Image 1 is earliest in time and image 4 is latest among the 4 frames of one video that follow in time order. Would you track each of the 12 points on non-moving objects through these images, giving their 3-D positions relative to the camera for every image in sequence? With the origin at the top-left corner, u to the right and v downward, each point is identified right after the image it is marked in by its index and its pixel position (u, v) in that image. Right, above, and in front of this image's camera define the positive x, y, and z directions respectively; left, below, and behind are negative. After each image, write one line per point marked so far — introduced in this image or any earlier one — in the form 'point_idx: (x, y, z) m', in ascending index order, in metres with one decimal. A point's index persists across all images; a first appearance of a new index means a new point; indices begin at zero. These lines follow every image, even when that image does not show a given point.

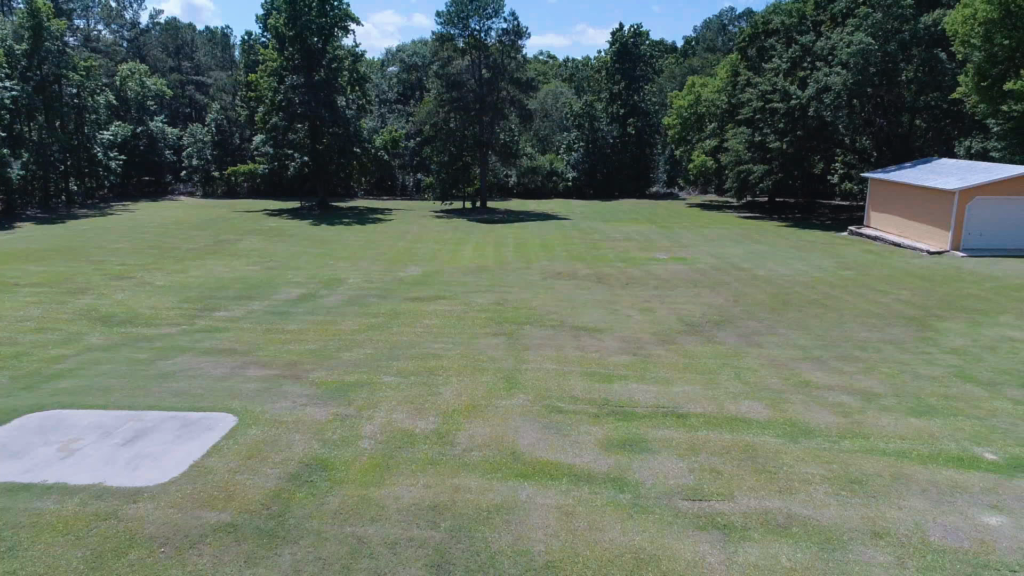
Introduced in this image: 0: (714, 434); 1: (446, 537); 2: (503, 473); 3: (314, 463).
0: (+2.3, -1.7, +8.1) m
1: (-0.6, -2.1, +5.9) m
2: (-0.1, -1.9, +7.0) m
3: (-2.0, -1.8, +7.2) m
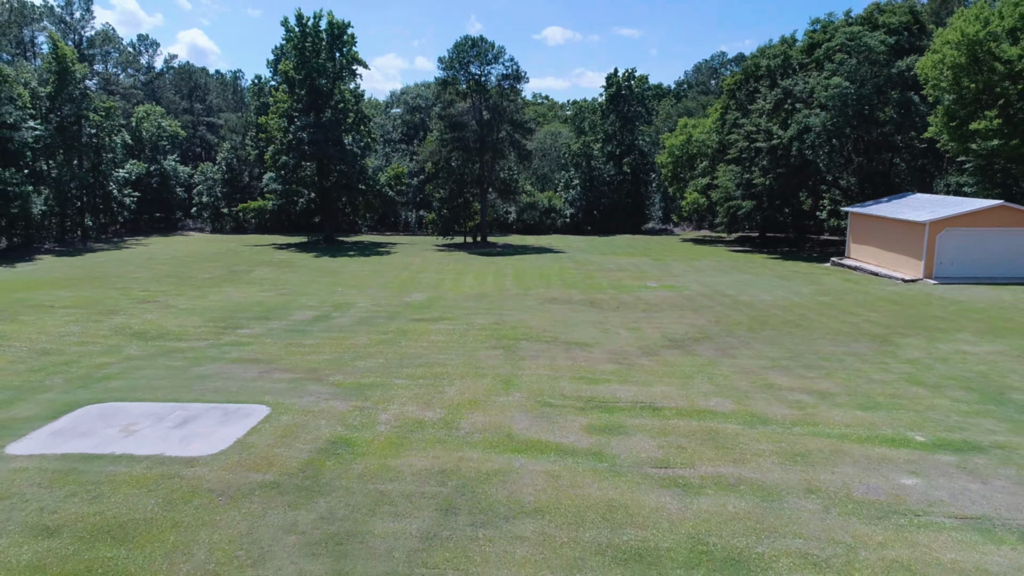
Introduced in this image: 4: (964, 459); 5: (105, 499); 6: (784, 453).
0: (+2.3, -1.8, +9.4) m
1: (-0.6, -2.1, +7.1) m
2: (-0.1, -1.9, +8.3) m
3: (-2.1, -1.8, +8.4) m
4: (+5.3, -2.0, +8.2) m
5: (-3.9, -2.0, +6.8) m
6: (+3.2, -1.9, +8.2) m
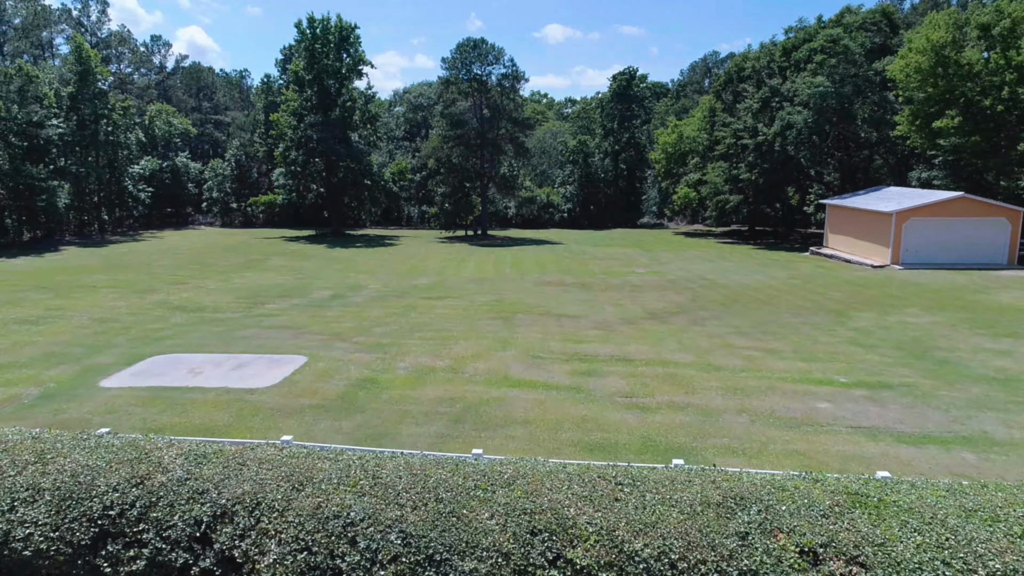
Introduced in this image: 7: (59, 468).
0: (+2.2, -1.3, +11.3) m
1: (-0.7, -1.6, +9.0) m
2: (-0.2, -1.4, +10.2) m
3: (-2.1, -1.3, +10.4) m
4: (+5.2, -1.5, +10.1) m
5: (-4.0, -1.6, +8.7) m
6: (+3.1, -1.5, +10.2) m
7: (-3.1, -1.2, +4.9) m
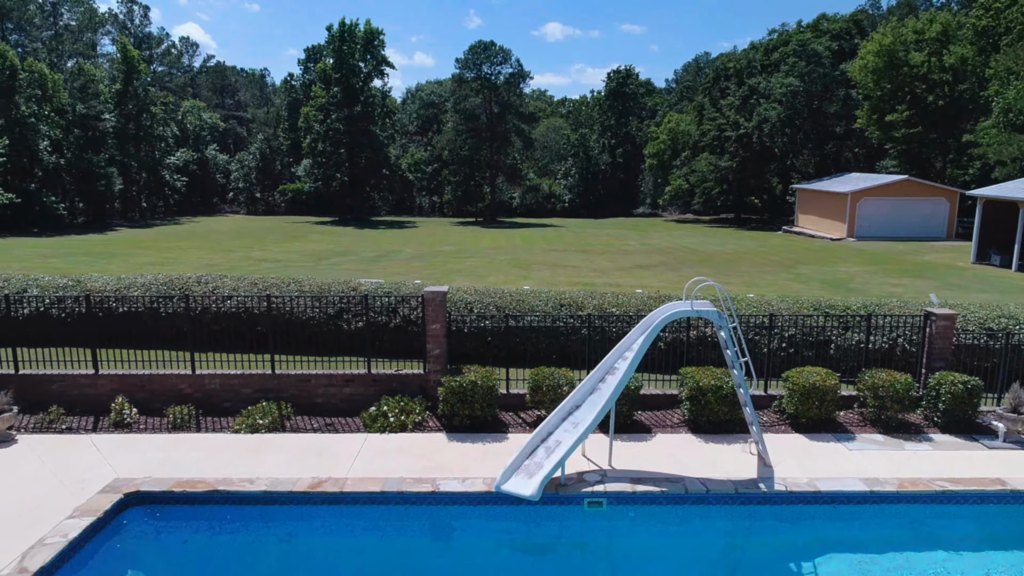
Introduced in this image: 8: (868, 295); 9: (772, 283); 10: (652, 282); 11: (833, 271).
0: (+2.7, 0.0, +15.5) m
1: (-0.2, -0.3, +13.3) m
2: (+0.3, -0.1, +14.4) m
3: (-1.7, -0.1, +14.6) m
4: (+5.7, -0.2, +14.4) m
5: (-3.5, -0.3, +12.9) m
6: (+3.6, -0.2, +14.4) m
7: (-2.6, 0.0, +9.1) m
8: (+7.9, -0.1, +15.5) m
9: (+6.4, +0.1, +17.2) m
10: (+3.4, +0.2, +16.9) m
11: (+9.1, +0.5, +20.0) m
